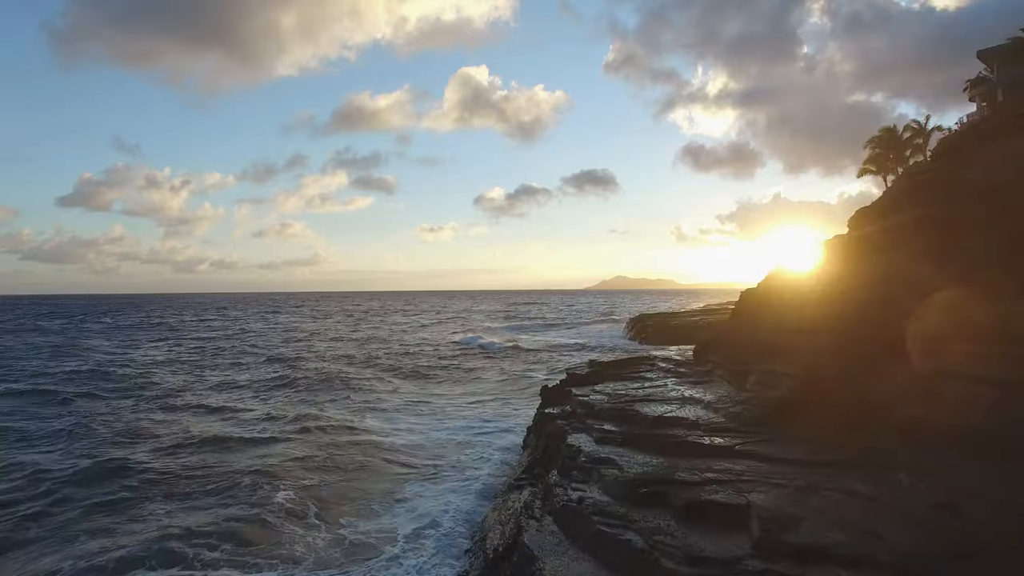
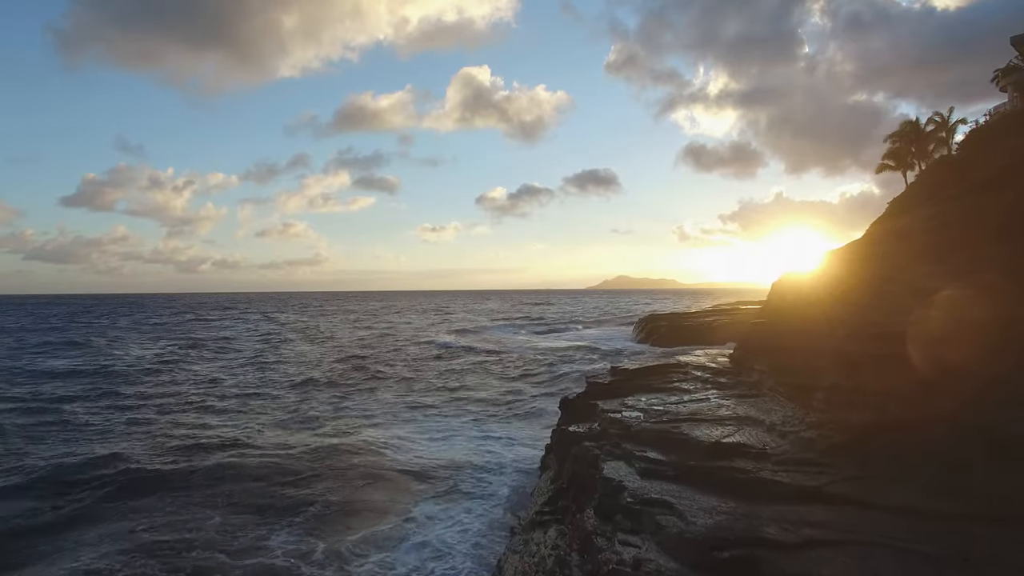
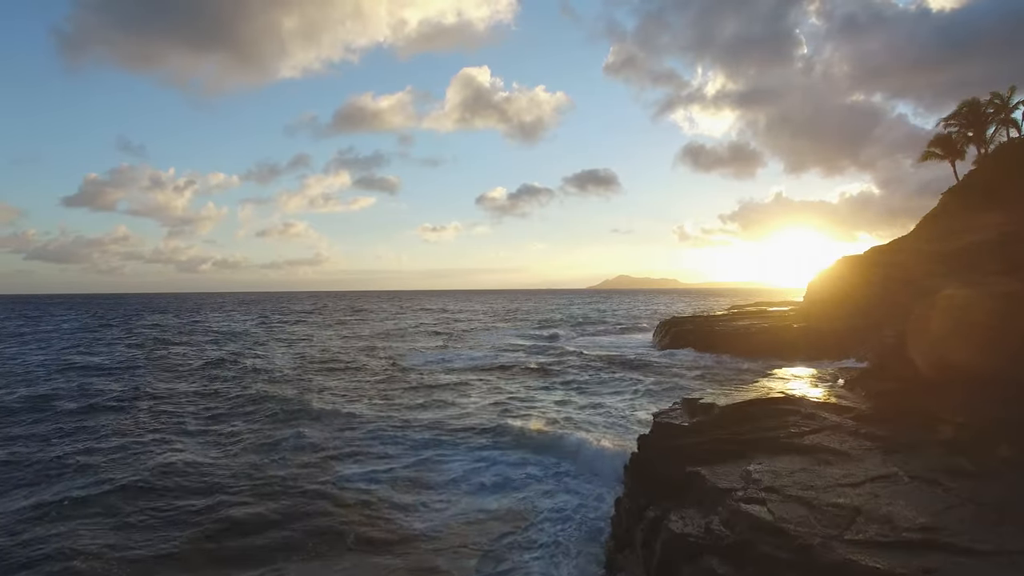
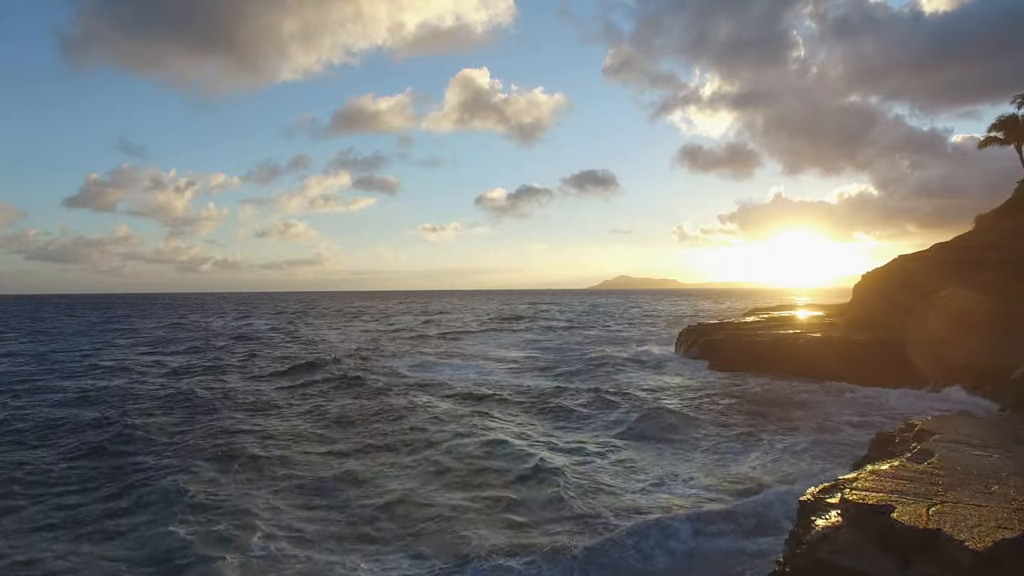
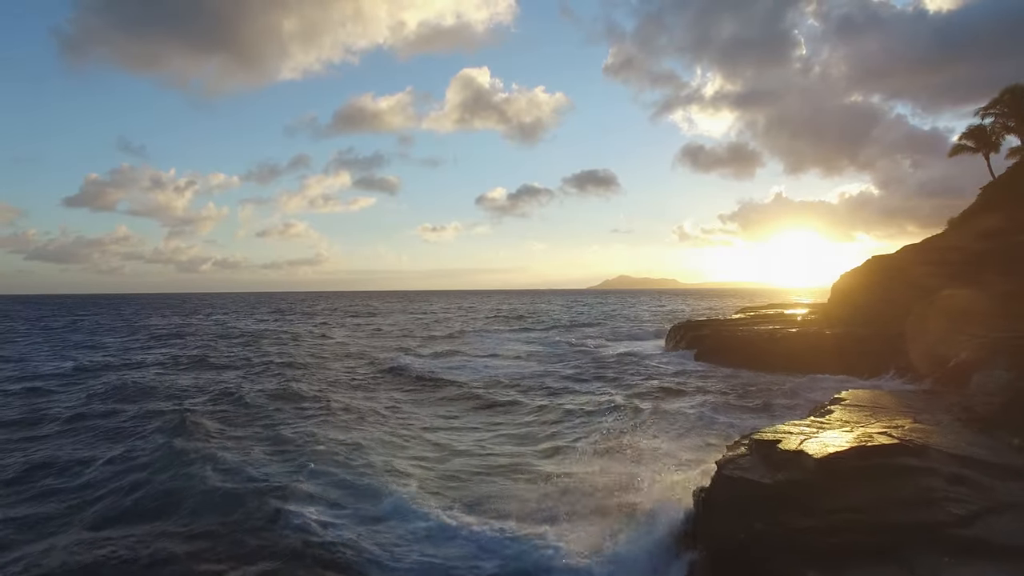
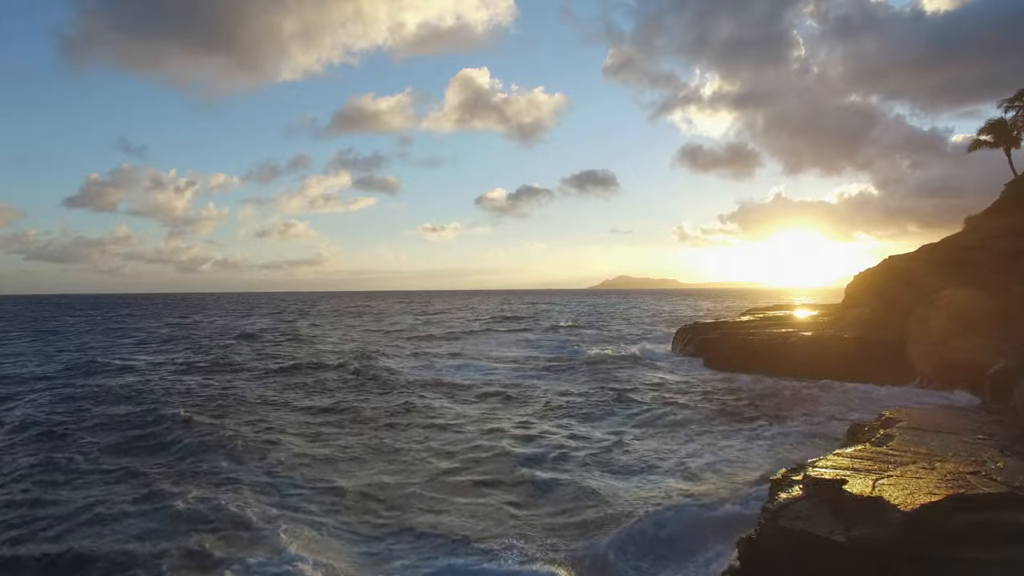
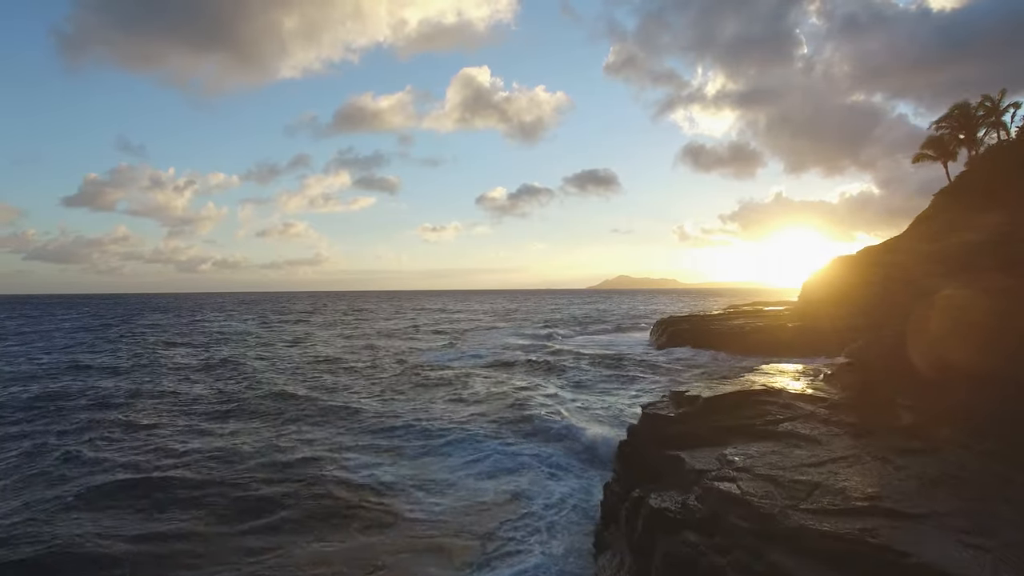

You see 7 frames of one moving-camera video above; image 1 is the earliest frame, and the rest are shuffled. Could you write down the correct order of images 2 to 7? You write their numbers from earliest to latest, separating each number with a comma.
2, 7, 3, 5, 6, 4
